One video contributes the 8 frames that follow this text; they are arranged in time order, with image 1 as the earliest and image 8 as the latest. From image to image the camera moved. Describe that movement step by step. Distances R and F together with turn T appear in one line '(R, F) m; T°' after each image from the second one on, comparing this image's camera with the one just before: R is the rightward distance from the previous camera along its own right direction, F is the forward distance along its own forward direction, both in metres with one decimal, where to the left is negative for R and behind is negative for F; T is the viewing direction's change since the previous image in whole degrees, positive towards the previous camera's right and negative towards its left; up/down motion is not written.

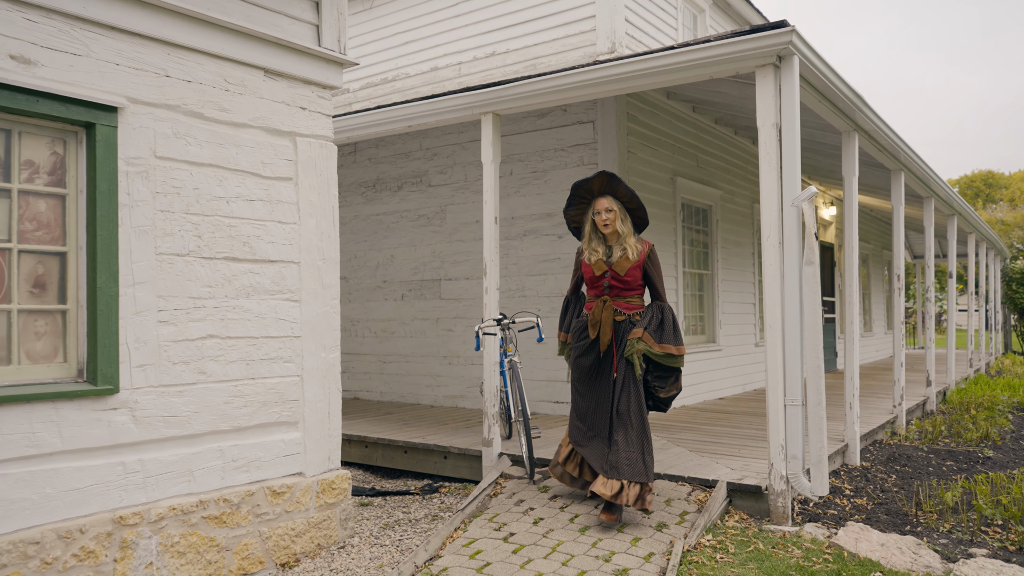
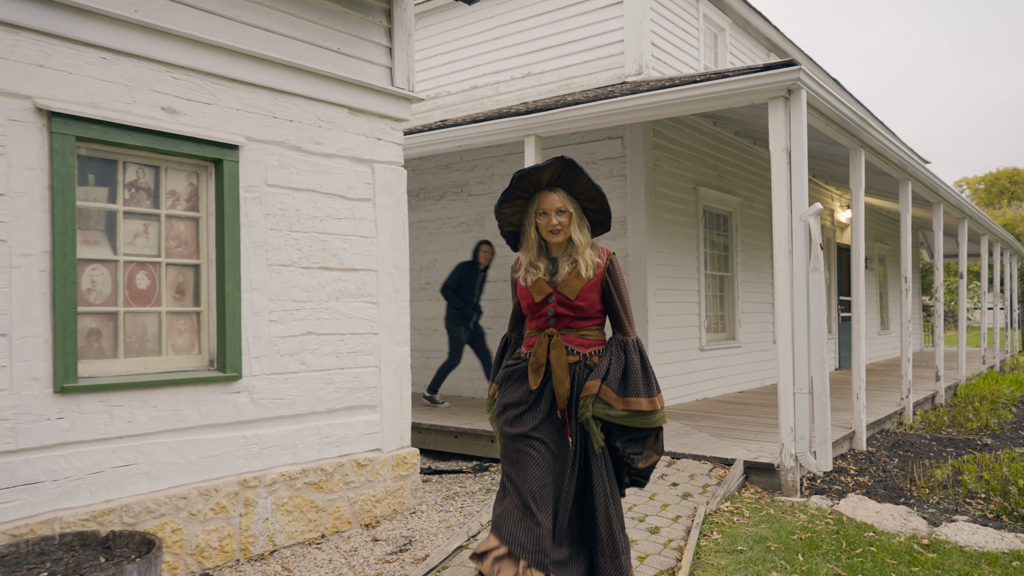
(-0.2, -0.7) m; -1°
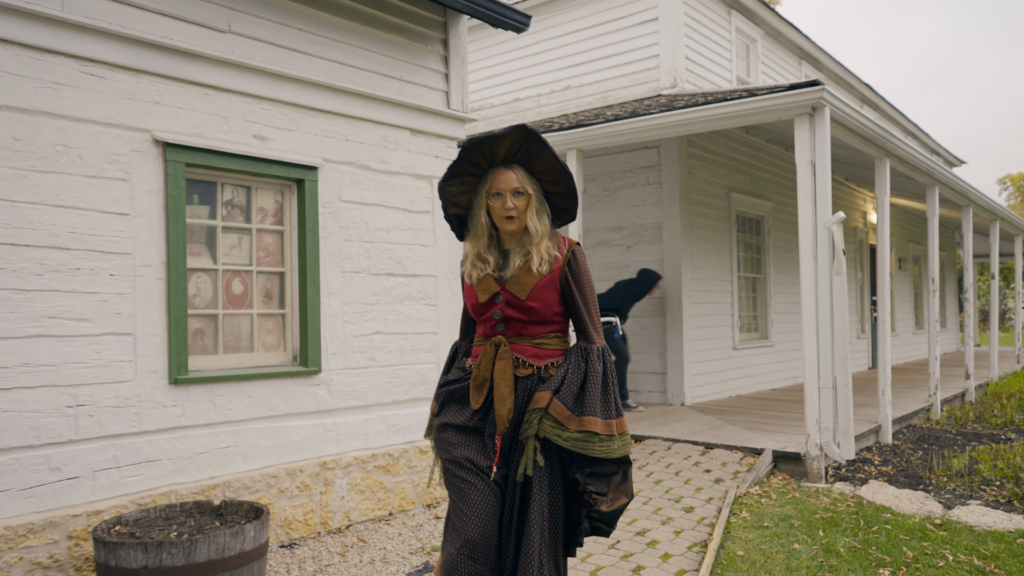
(-0.1, -0.5) m; -2°
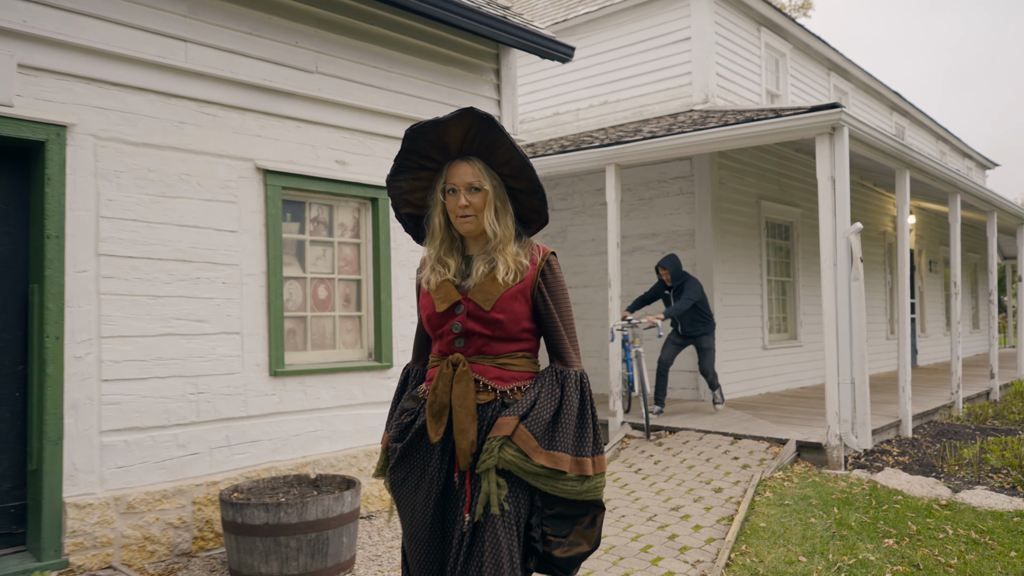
(-0.1, -0.6) m; -2°
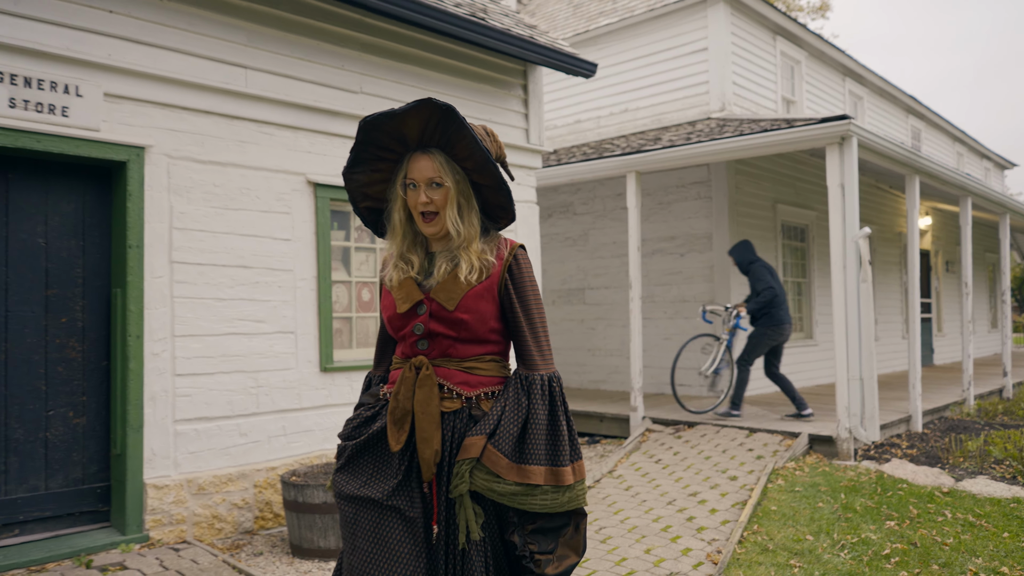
(-0.1, -0.4) m; -1°
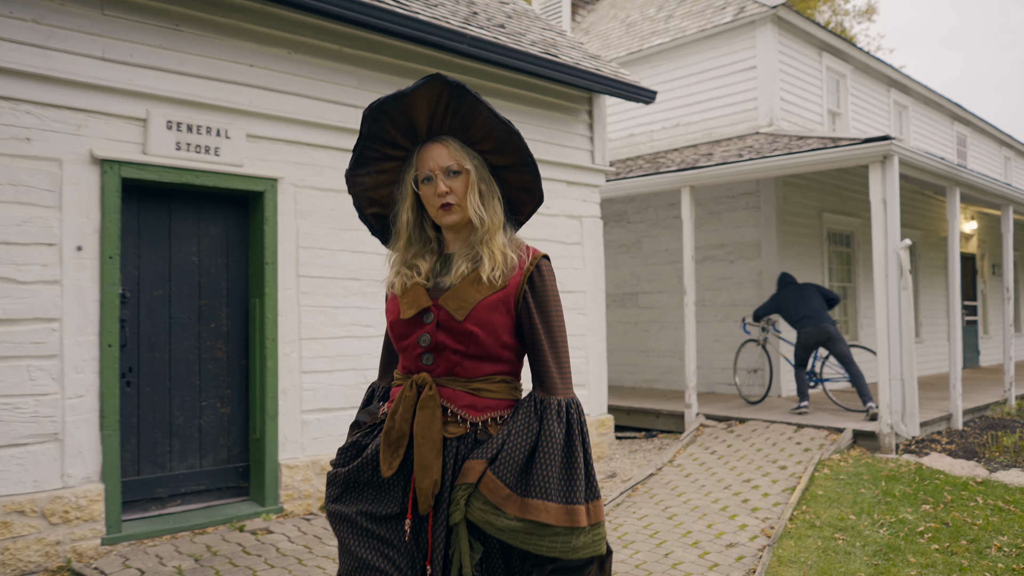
(-0.2, -0.7) m; -3°
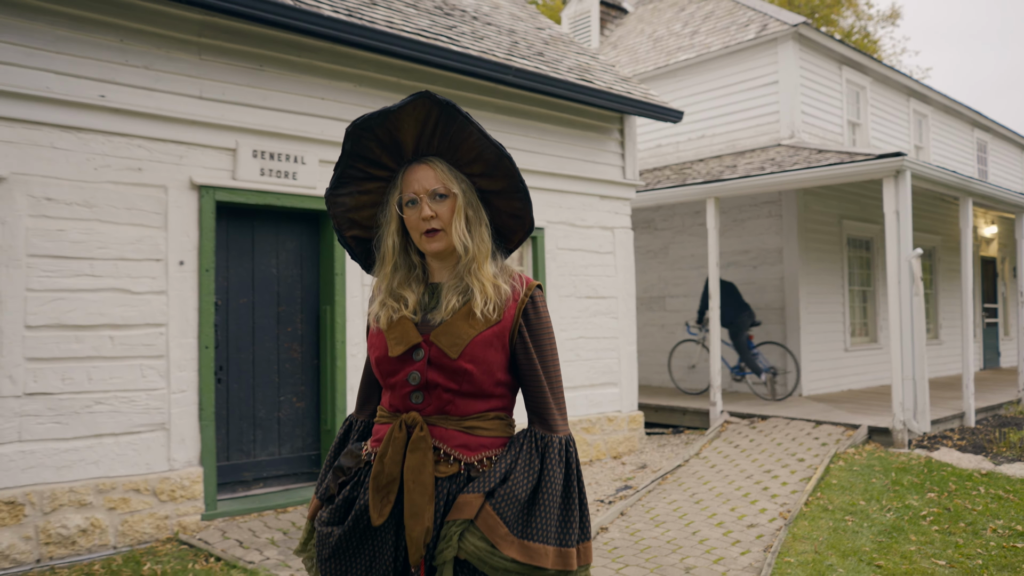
(-0.1, -0.6) m; -2°
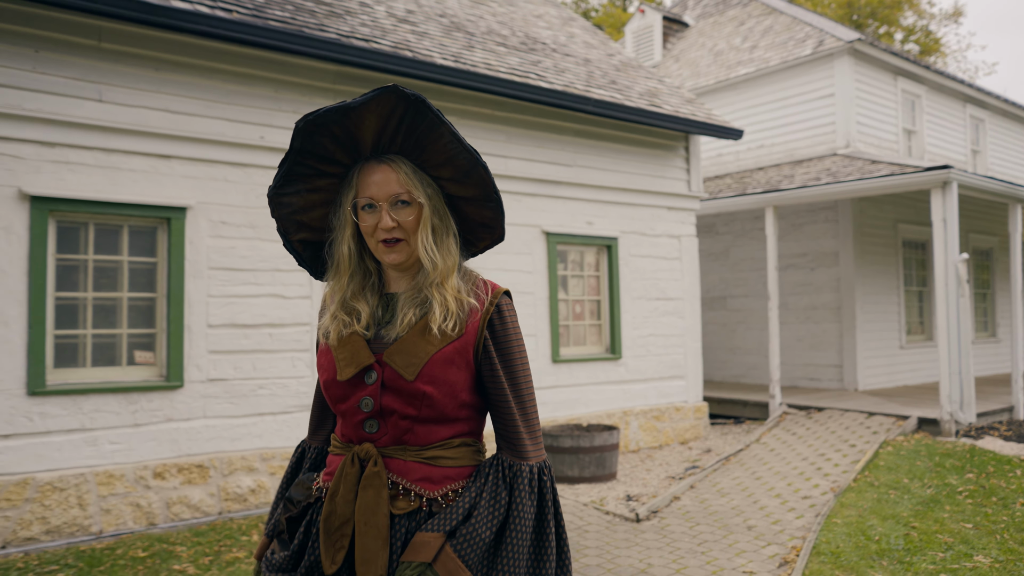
(-0.2, -0.9) m; -4°
